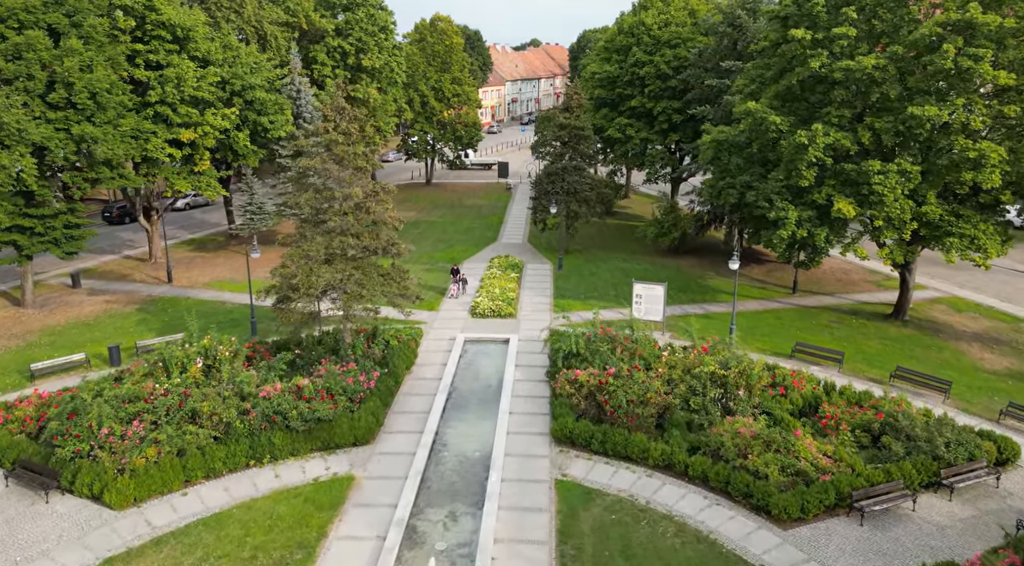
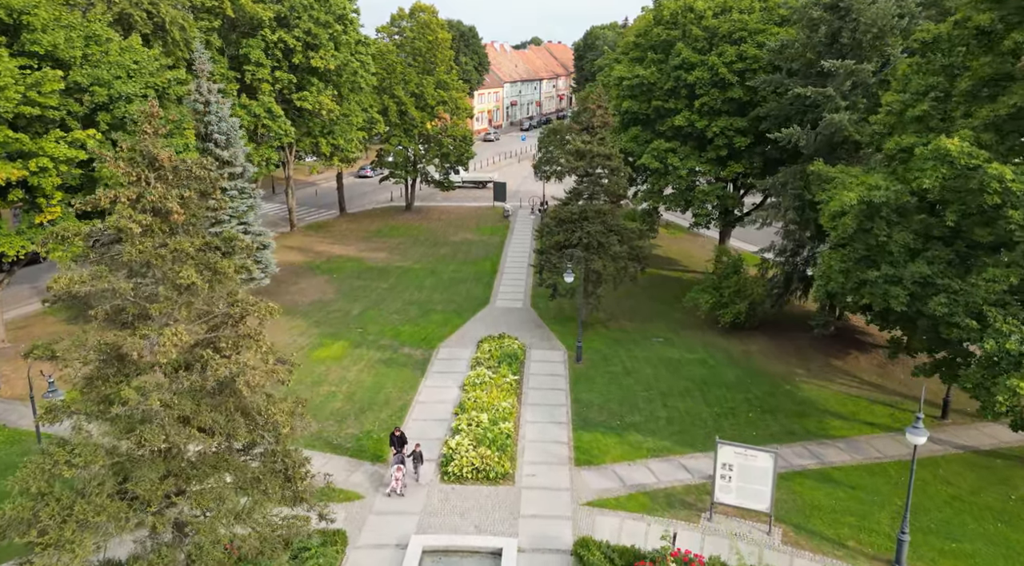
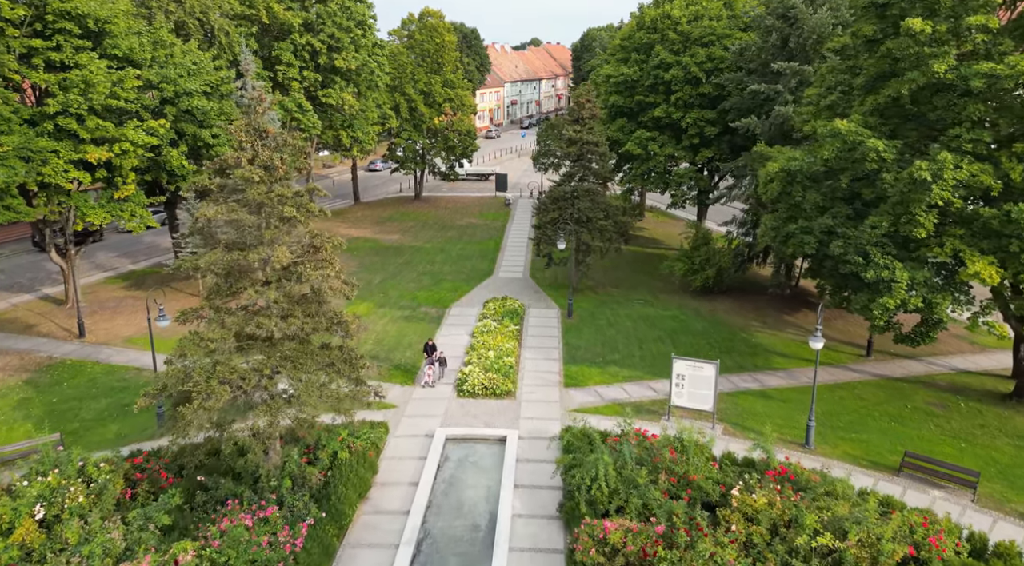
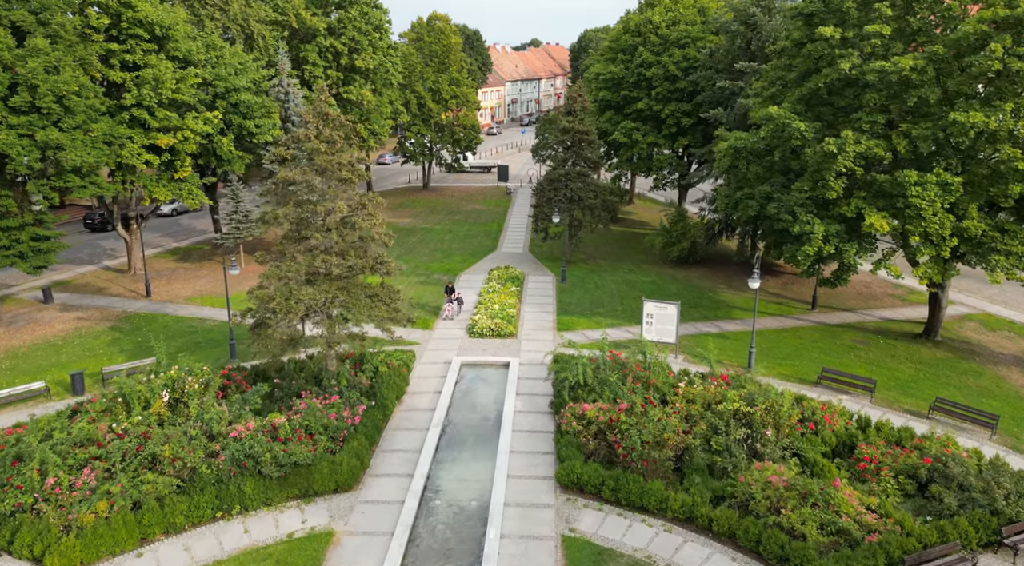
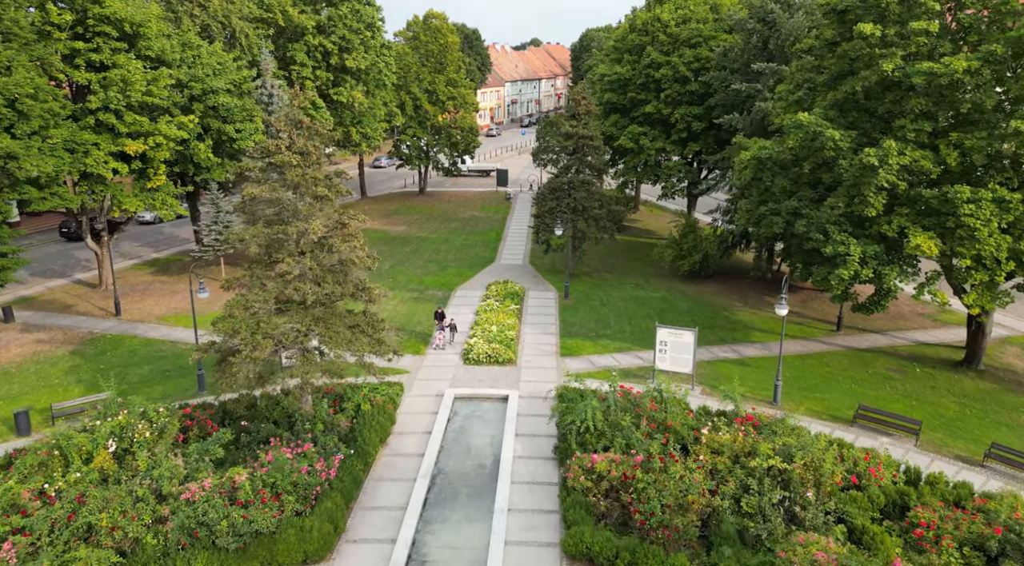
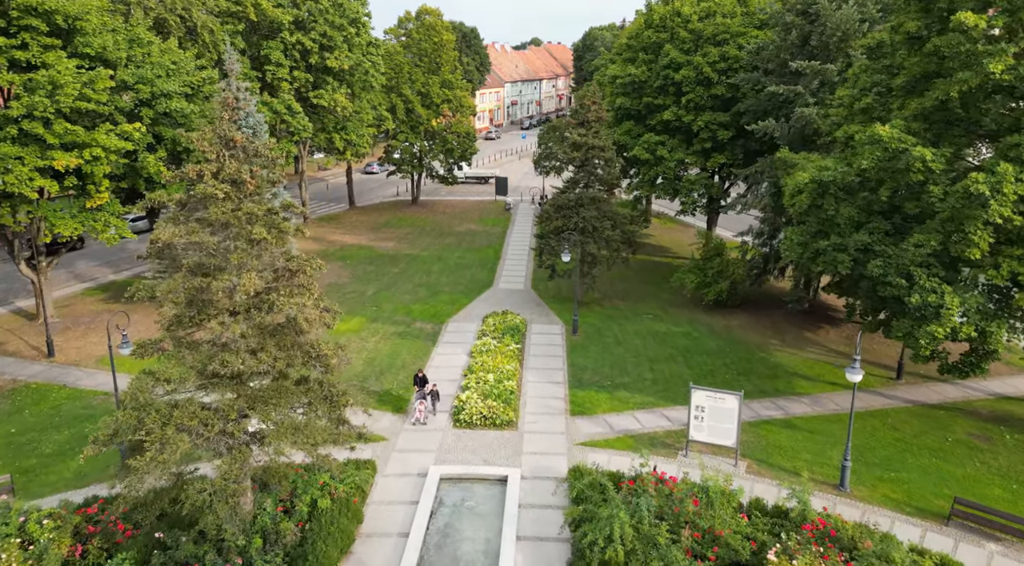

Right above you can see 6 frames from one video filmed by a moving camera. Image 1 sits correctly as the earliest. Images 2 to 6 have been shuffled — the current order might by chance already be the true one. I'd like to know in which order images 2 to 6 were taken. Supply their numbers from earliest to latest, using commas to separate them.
4, 5, 3, 6, 2
